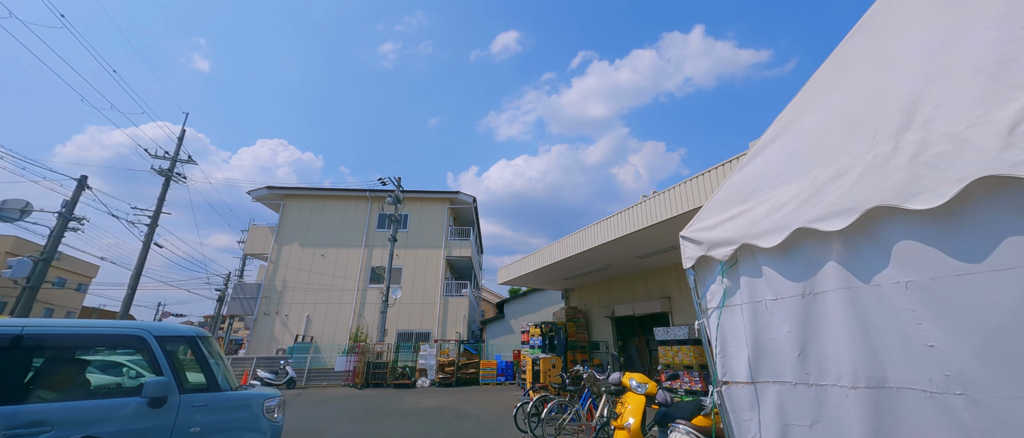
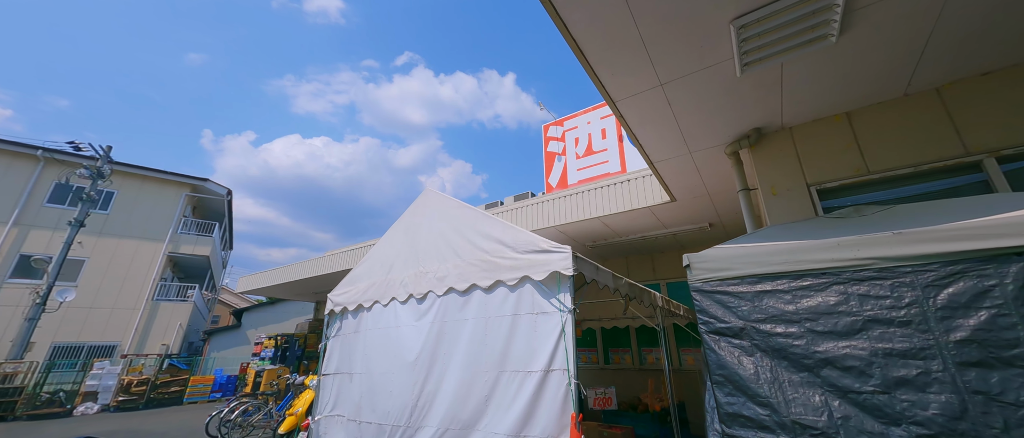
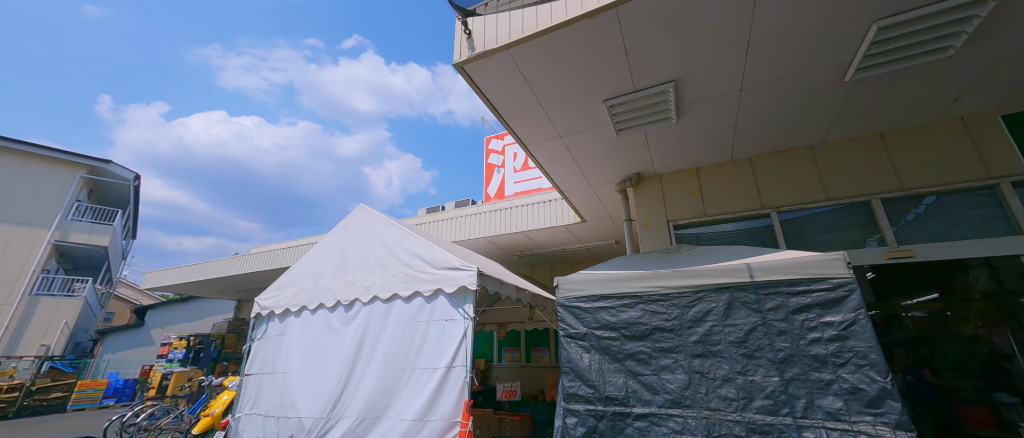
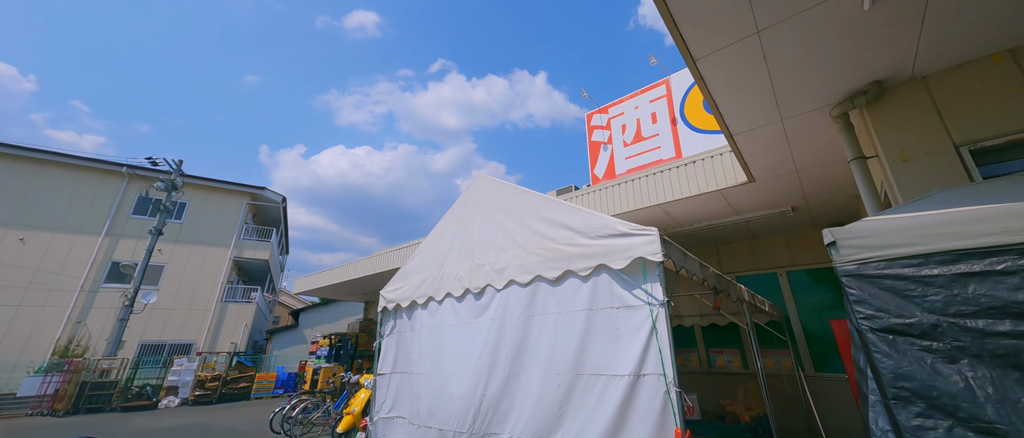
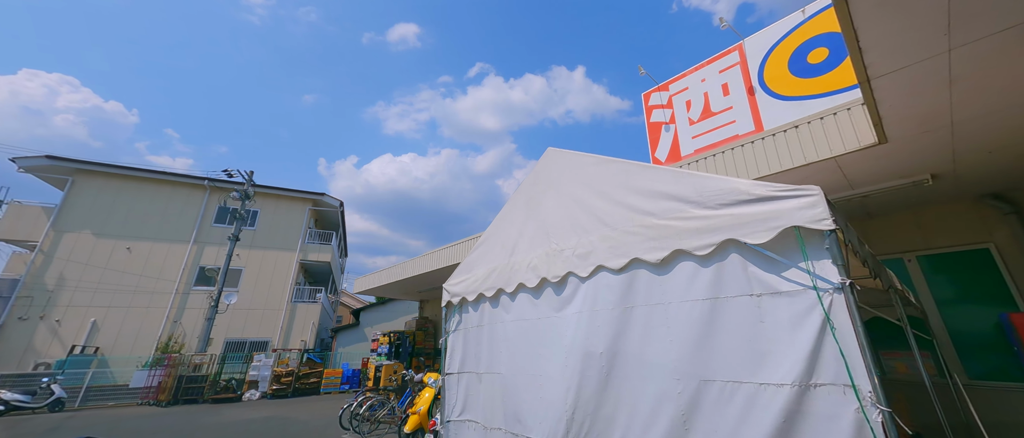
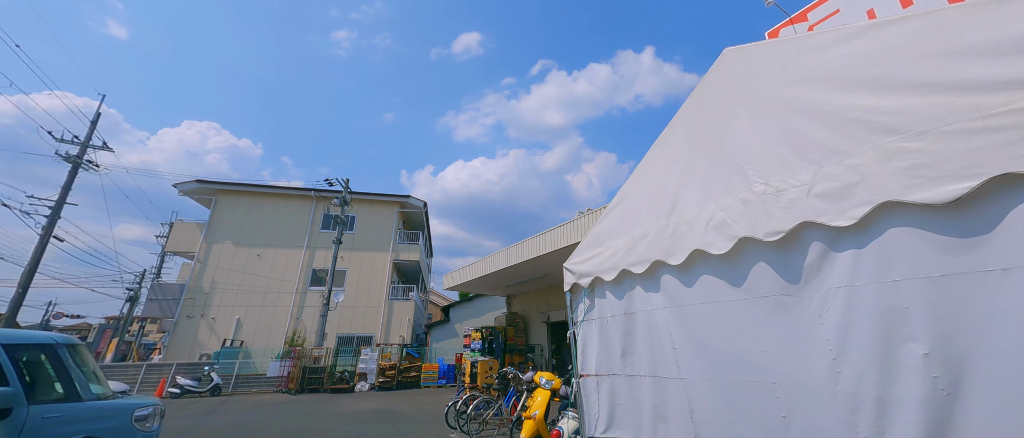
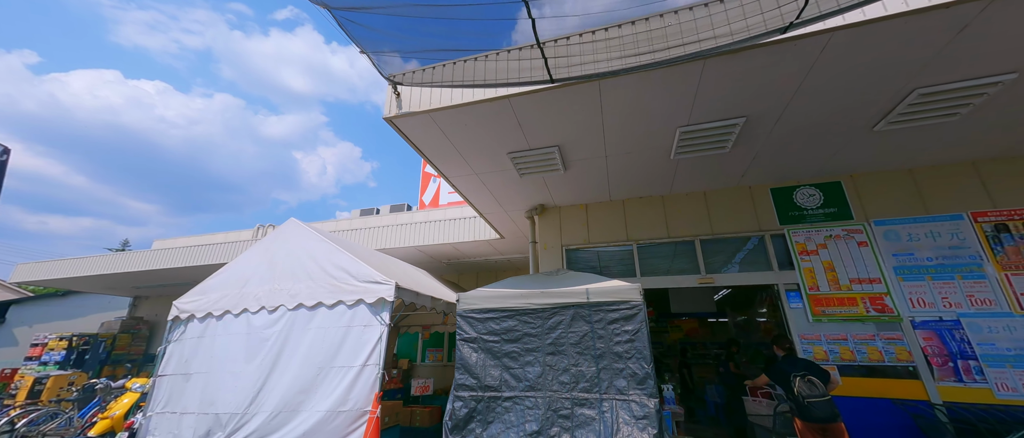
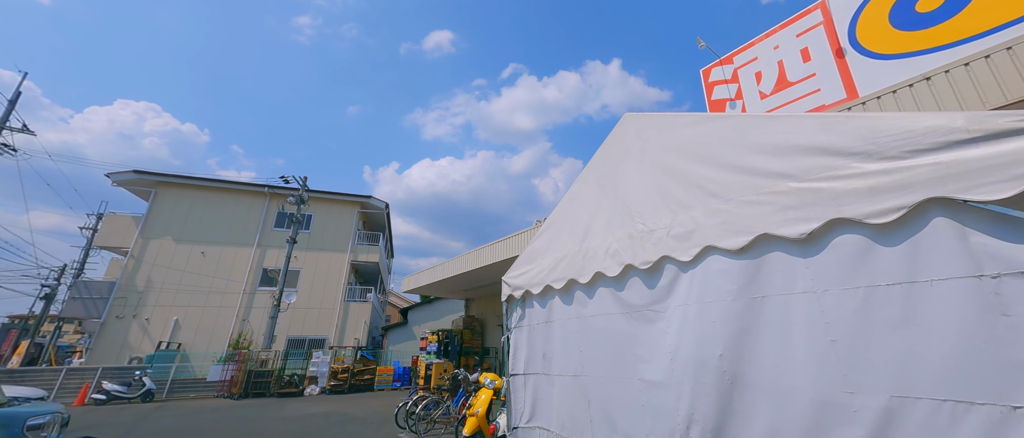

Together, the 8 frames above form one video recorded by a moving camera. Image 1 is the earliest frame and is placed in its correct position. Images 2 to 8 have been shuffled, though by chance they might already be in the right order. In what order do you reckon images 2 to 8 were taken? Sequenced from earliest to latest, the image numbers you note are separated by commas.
6, 8, 5, 4, 2, 3, 7
